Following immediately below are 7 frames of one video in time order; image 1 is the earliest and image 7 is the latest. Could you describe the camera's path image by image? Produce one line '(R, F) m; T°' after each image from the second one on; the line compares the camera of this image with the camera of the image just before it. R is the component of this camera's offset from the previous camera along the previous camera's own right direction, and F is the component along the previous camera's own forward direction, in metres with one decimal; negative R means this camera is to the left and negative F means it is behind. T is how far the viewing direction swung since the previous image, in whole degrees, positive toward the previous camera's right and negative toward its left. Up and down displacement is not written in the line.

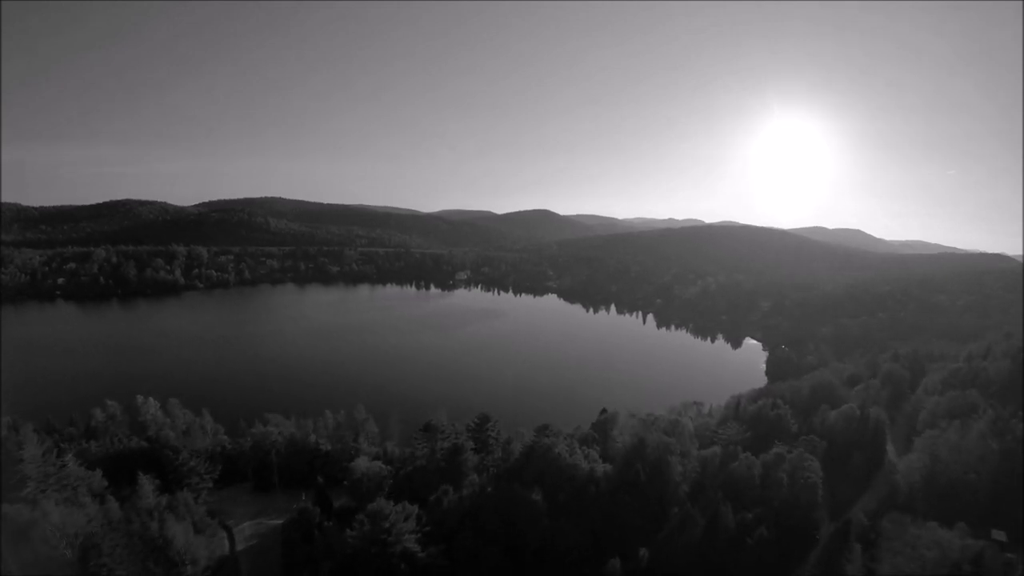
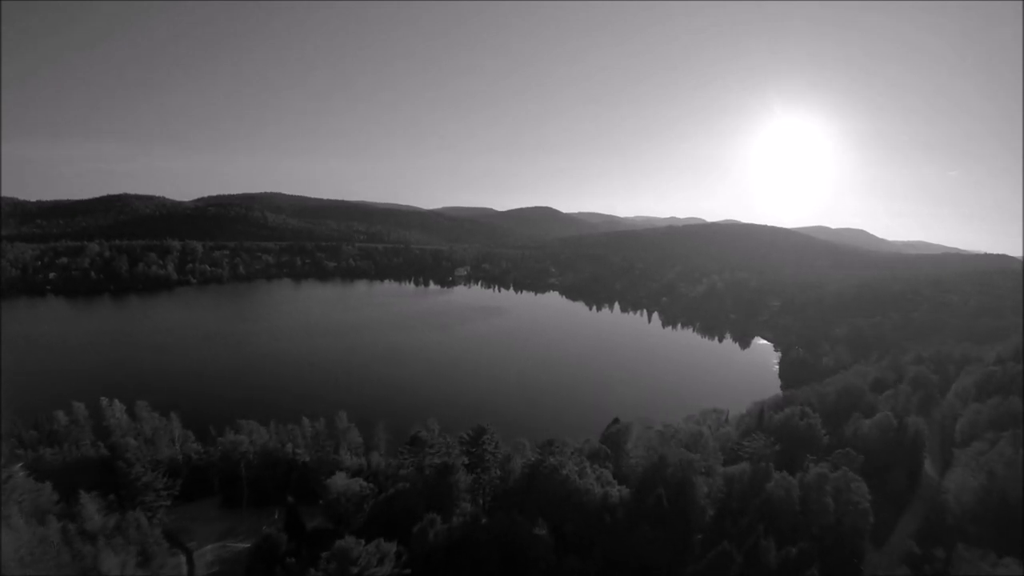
(0.0, +1.5) m; 0°
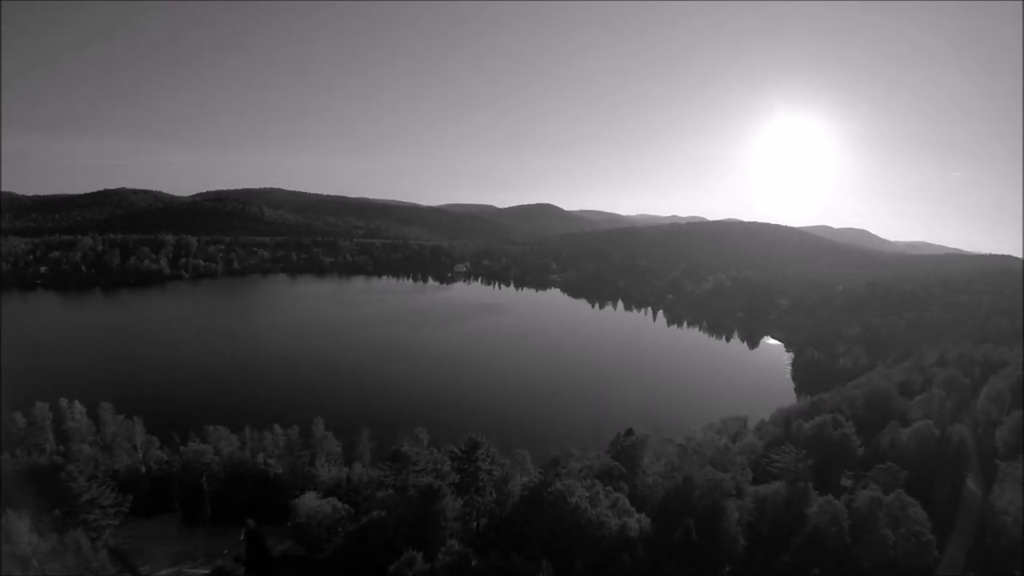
(0.0, +1.5) m; 0°
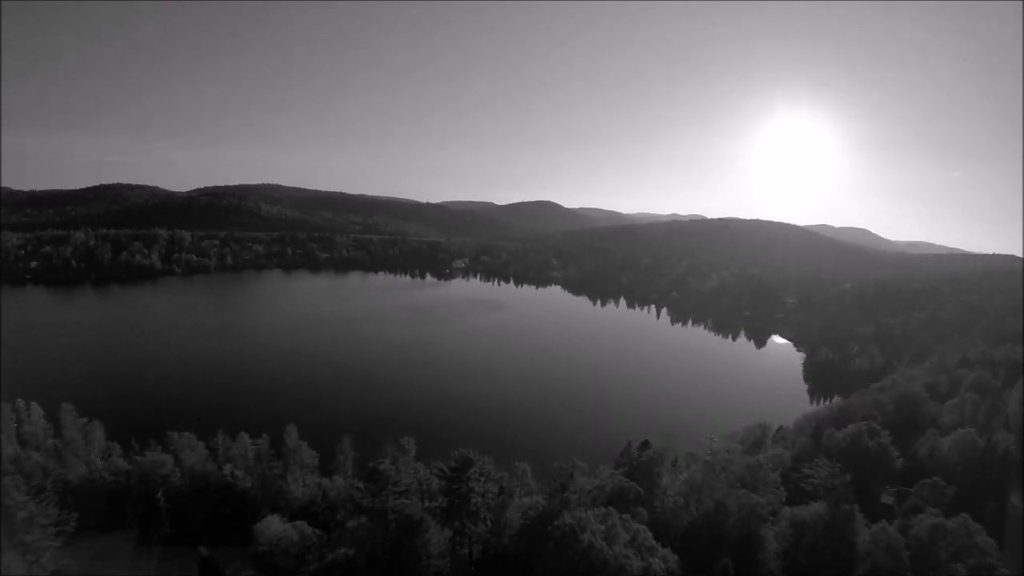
(0.0, +1.3) m; 0°
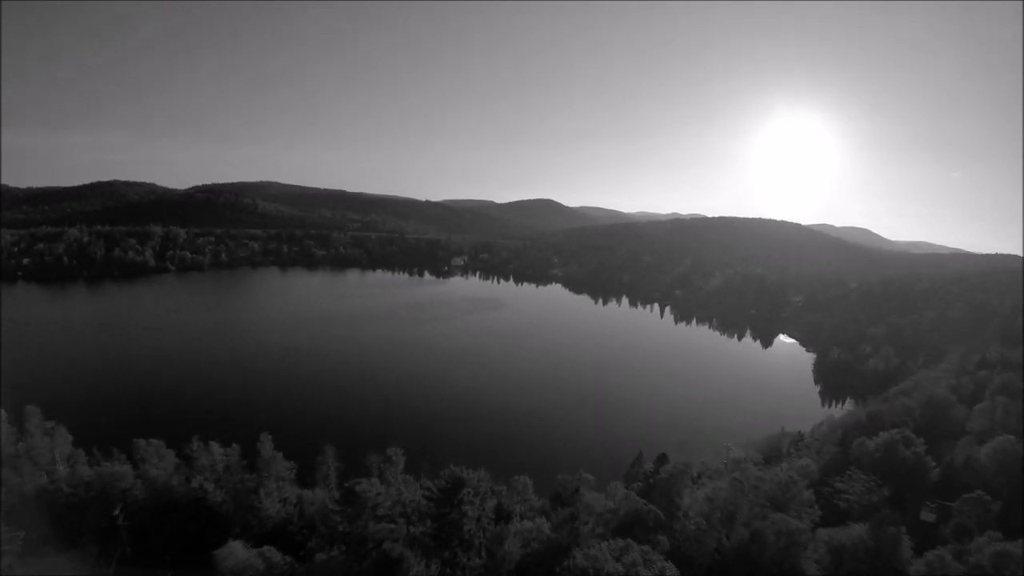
(0.0, +1.0) m; 0°
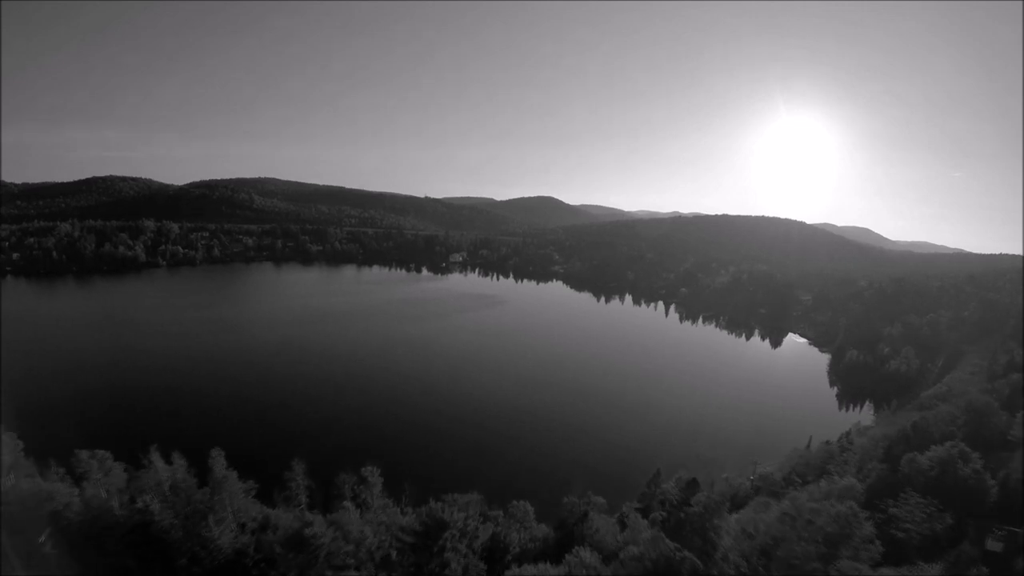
(0.0, +1.4) m; 0°
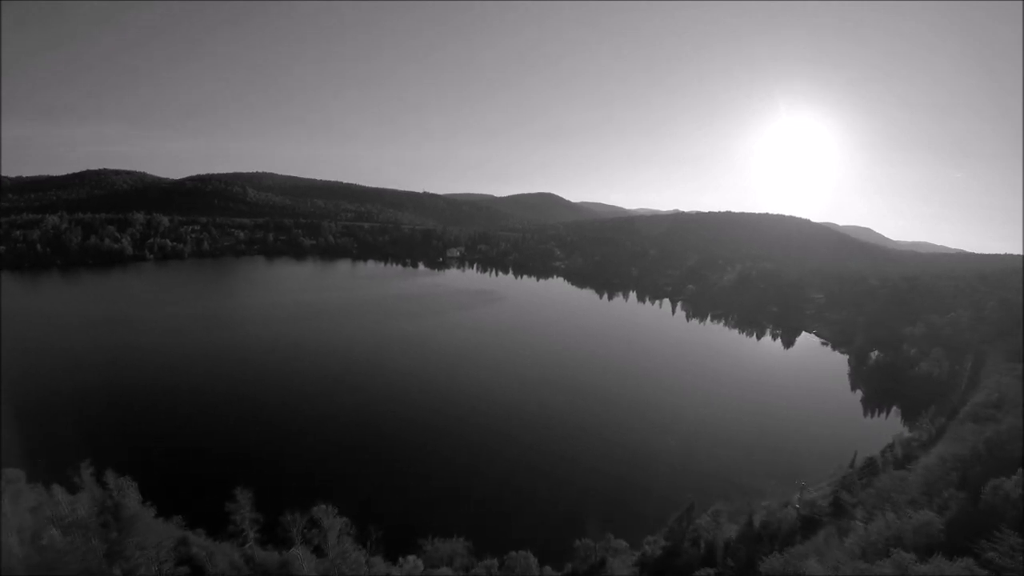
(0.0, +1.7) m; 0°
